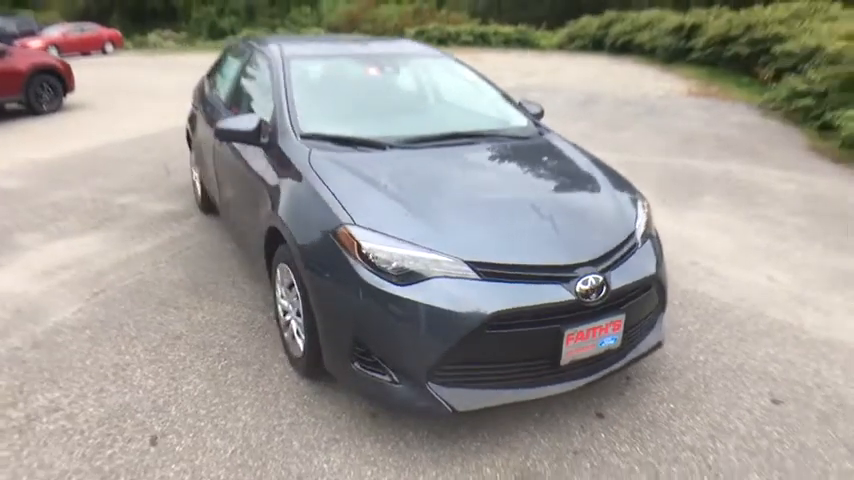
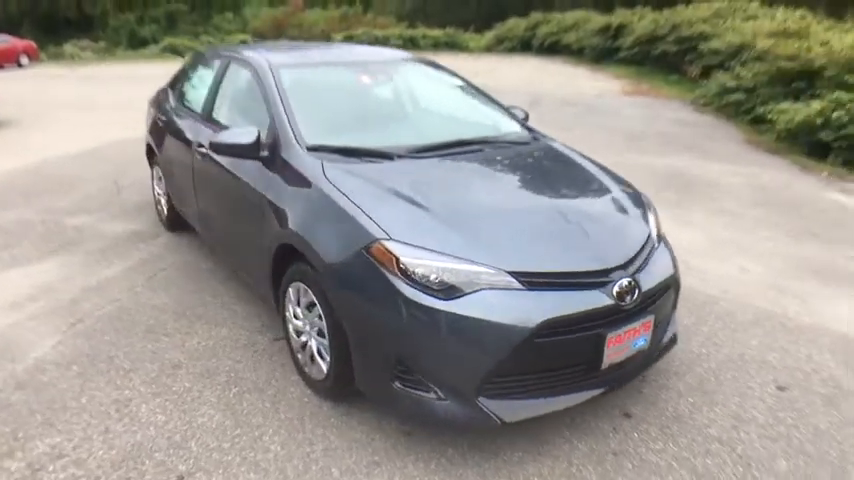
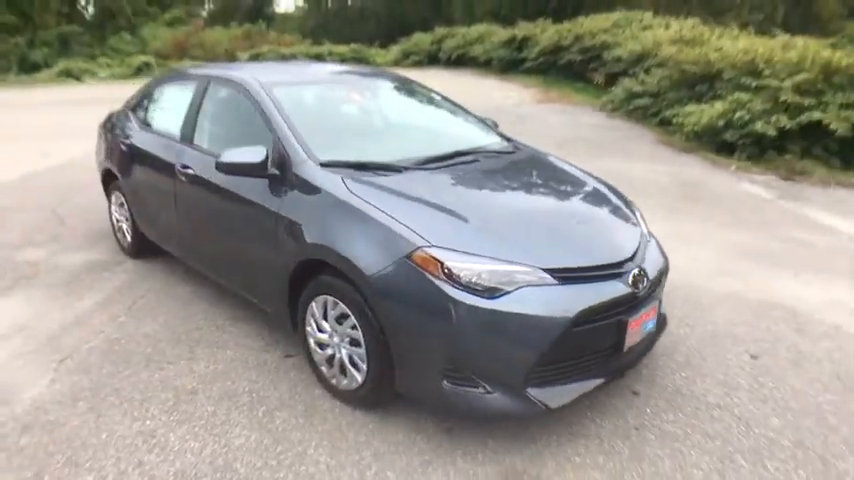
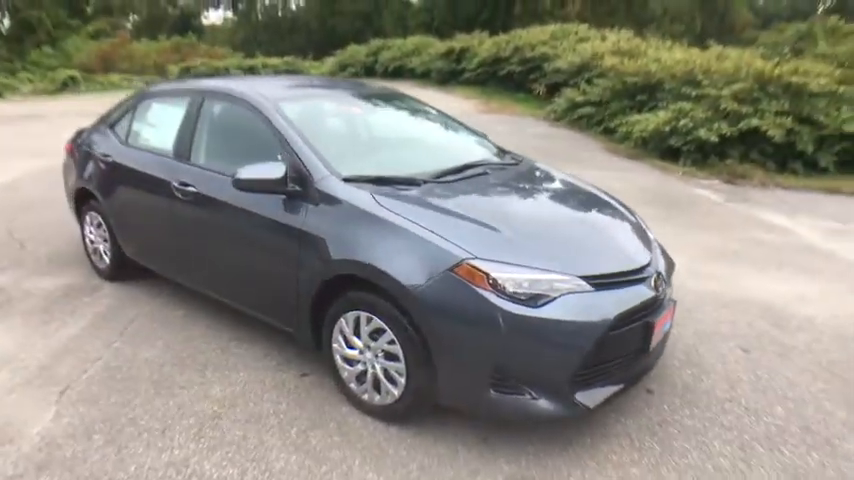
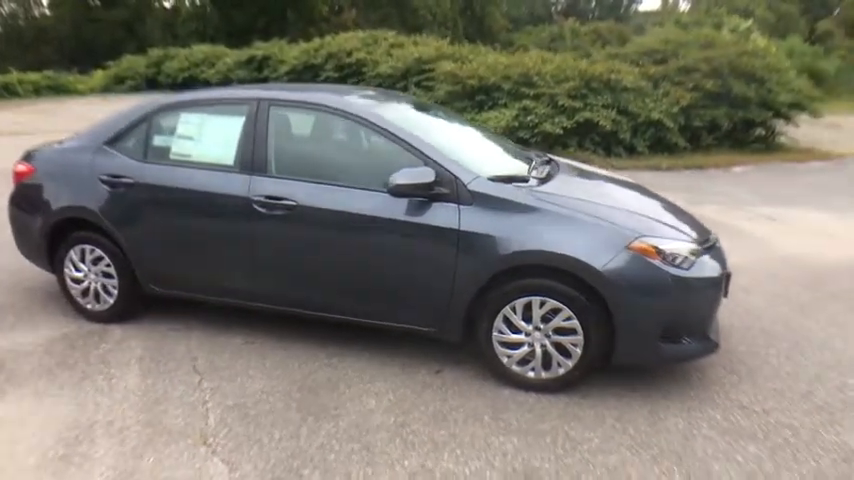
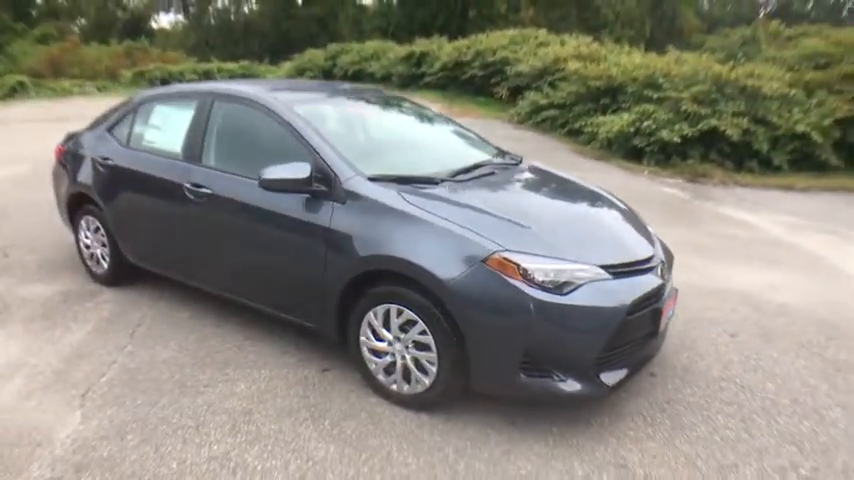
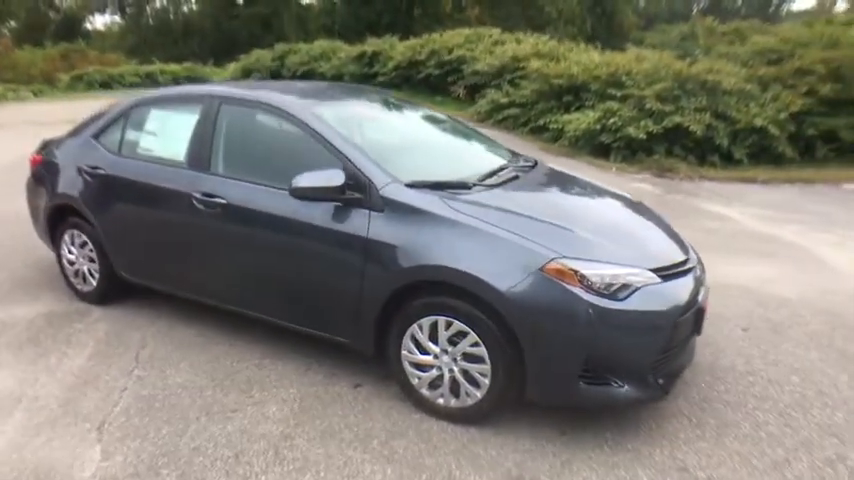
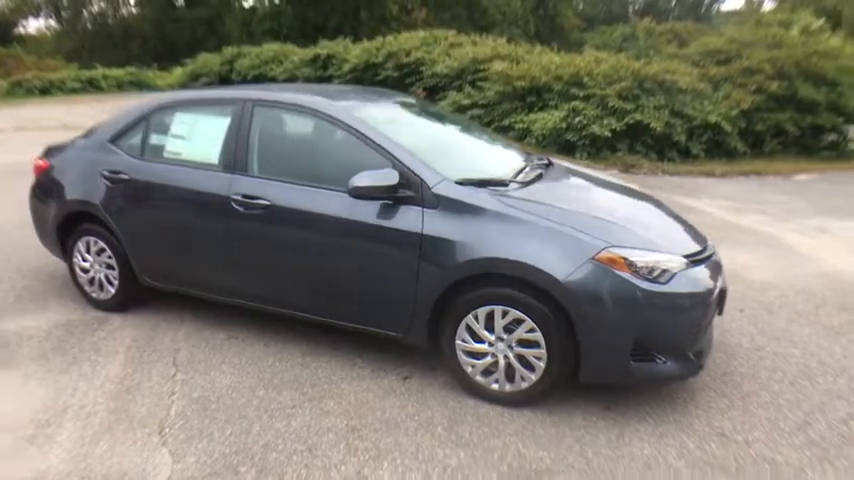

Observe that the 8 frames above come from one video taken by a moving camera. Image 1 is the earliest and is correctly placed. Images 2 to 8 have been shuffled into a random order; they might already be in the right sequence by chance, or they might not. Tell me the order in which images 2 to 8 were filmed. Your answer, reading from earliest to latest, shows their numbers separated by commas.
2, 3, 4, 6, 7, 8, 5
